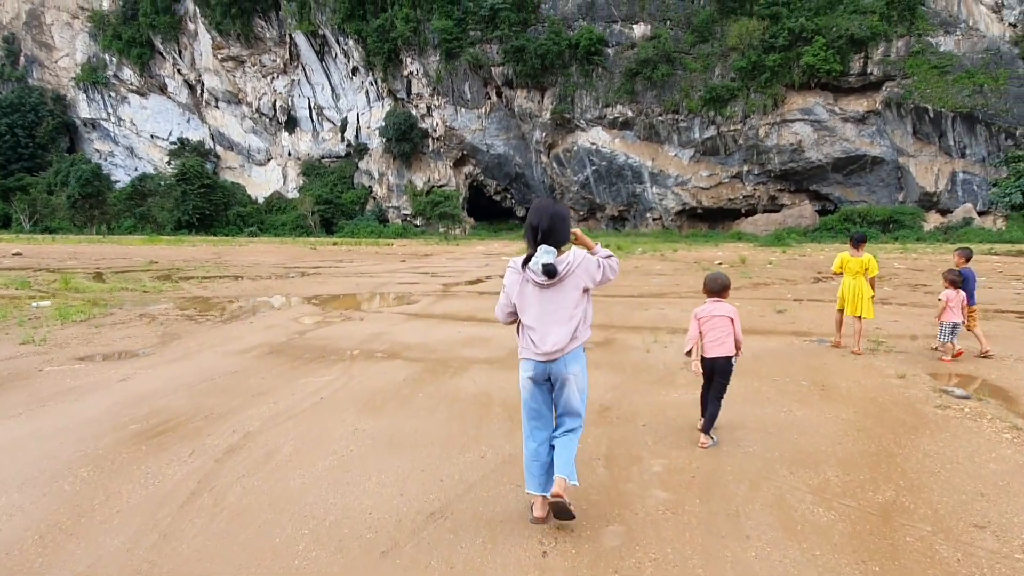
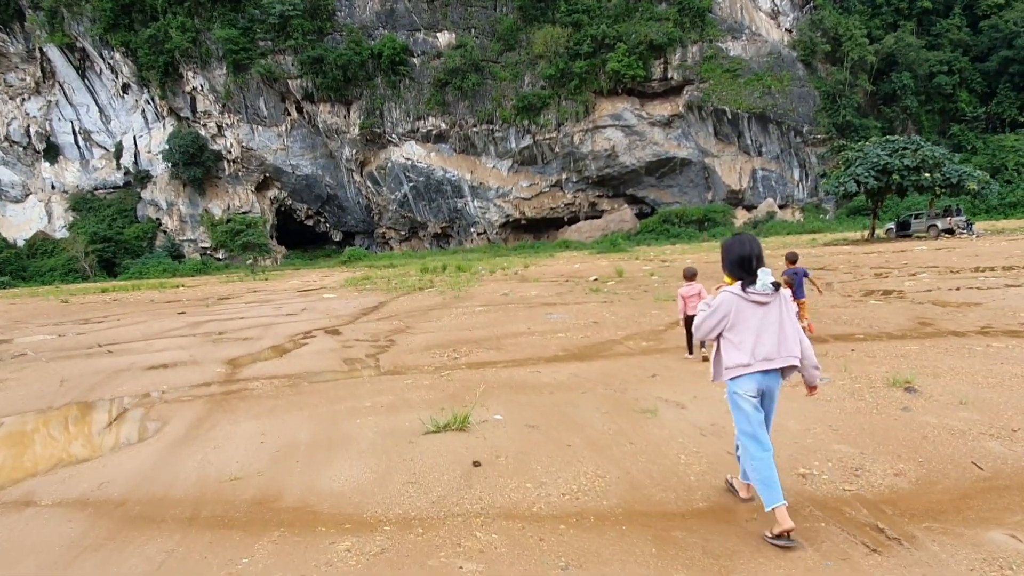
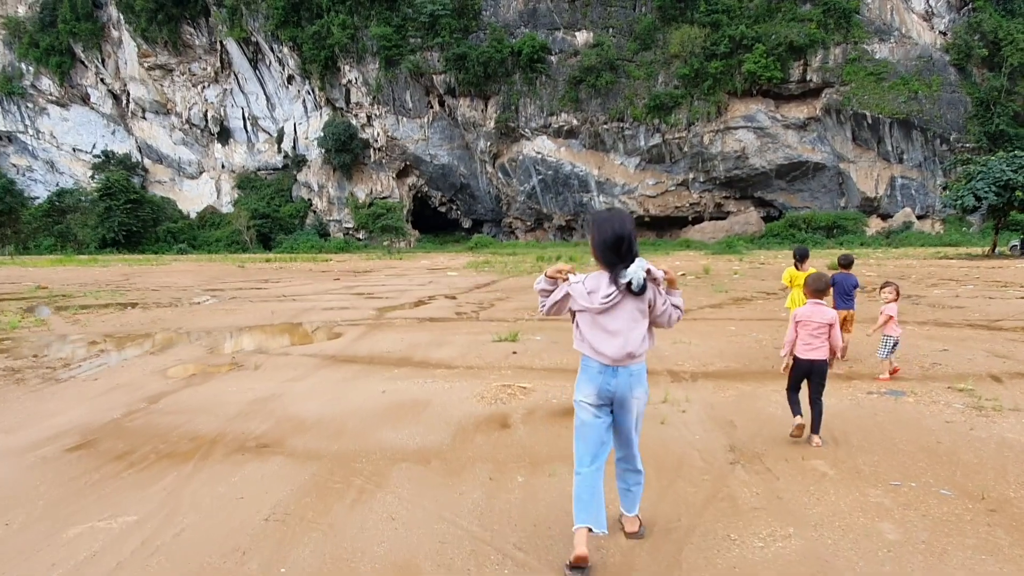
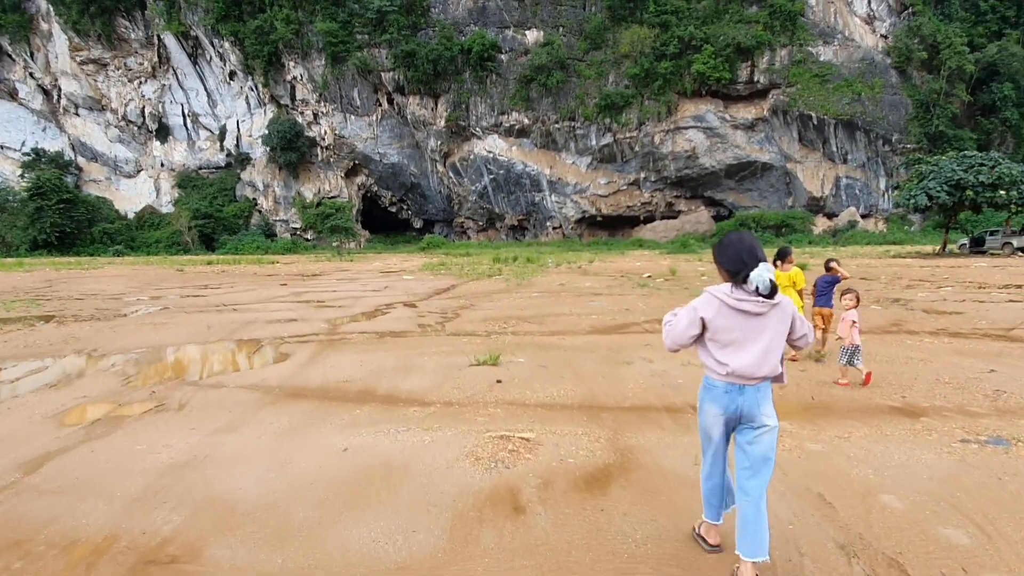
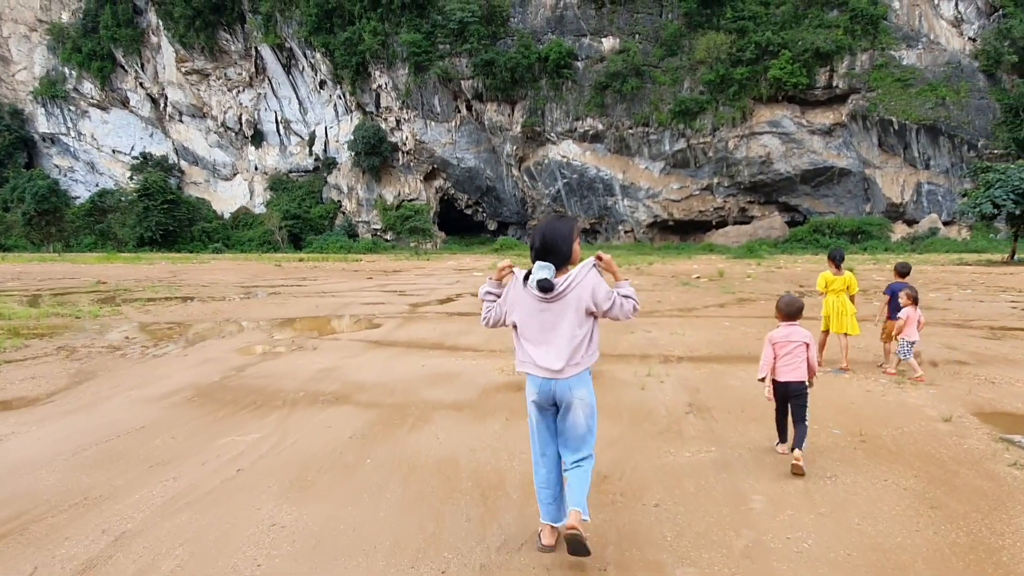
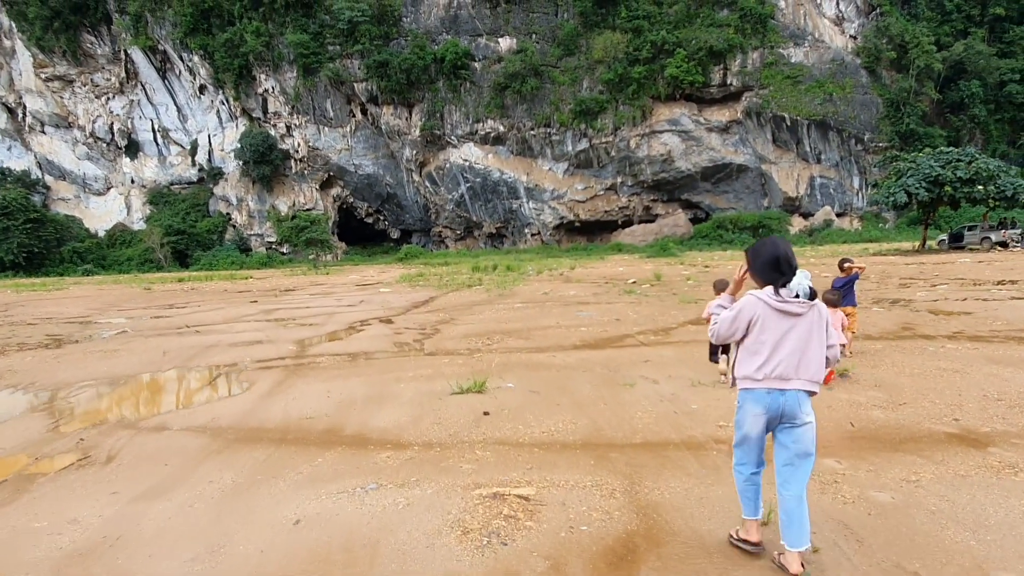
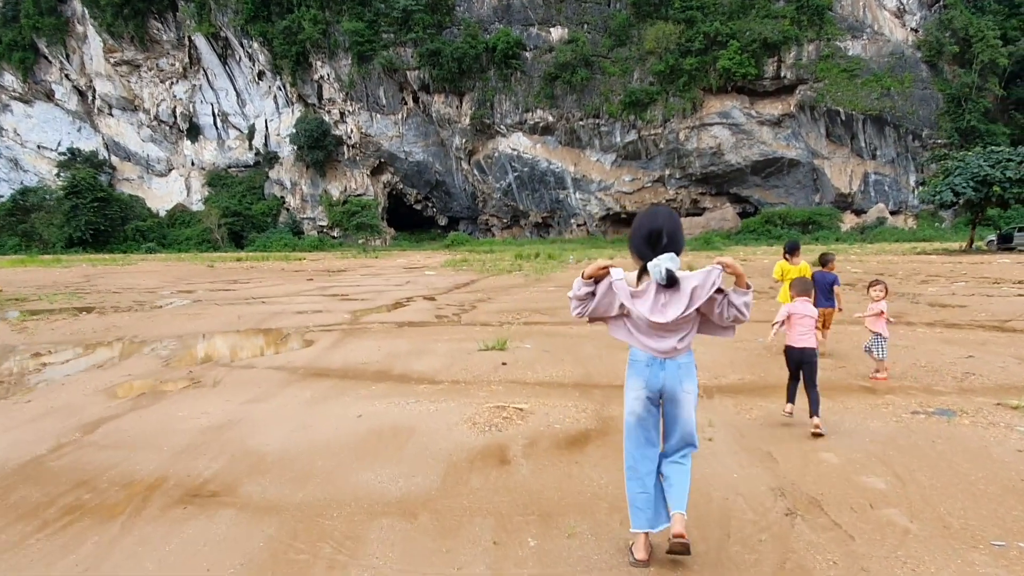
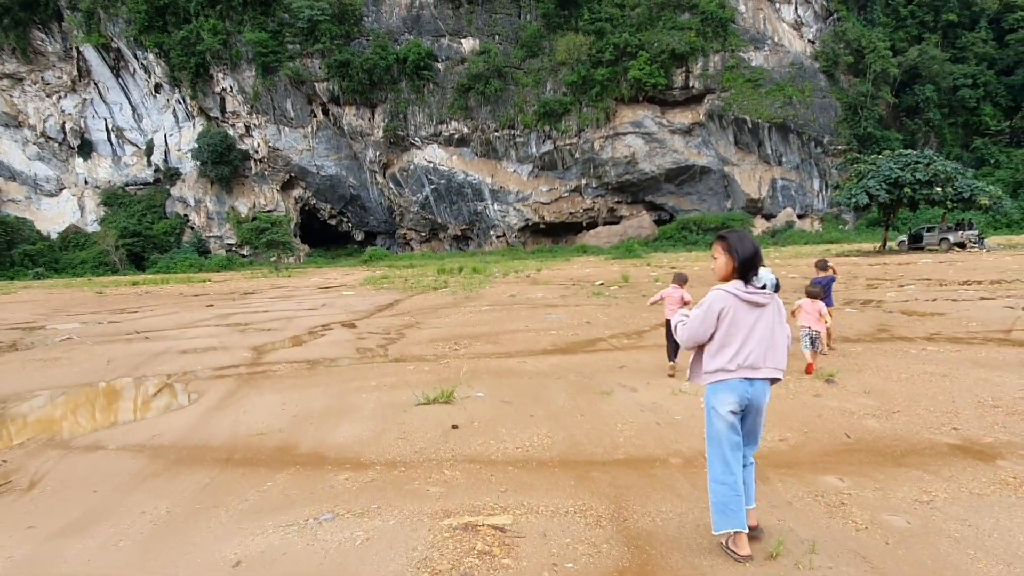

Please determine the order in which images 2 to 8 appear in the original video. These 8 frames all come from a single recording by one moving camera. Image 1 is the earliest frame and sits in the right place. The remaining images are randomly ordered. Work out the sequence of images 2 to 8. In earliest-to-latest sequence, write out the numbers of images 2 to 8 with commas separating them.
5, 3, 7, 4, 6, 8, 2
